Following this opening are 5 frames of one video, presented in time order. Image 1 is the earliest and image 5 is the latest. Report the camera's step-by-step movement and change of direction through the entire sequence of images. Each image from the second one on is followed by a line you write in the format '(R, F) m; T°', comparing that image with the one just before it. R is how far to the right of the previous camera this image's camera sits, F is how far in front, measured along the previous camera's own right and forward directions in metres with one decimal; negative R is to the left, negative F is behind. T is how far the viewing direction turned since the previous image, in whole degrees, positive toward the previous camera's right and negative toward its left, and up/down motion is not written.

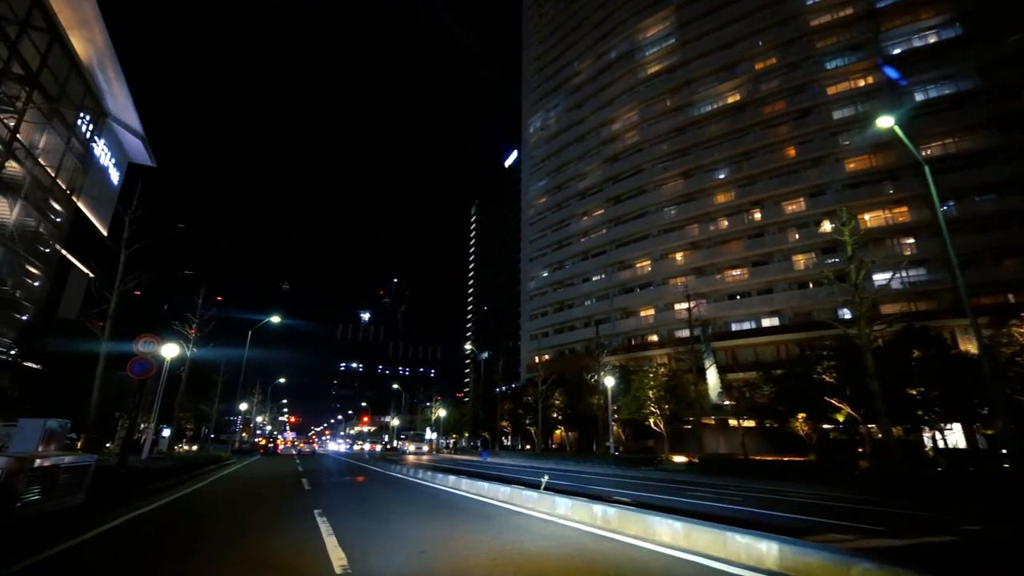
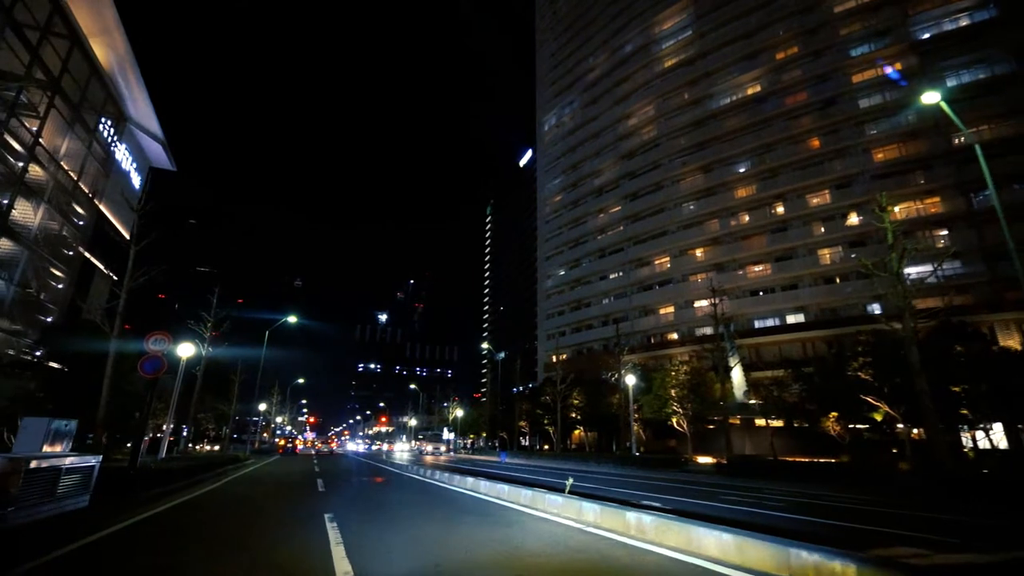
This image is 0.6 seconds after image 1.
(-0.1, +0.5) m; -2°
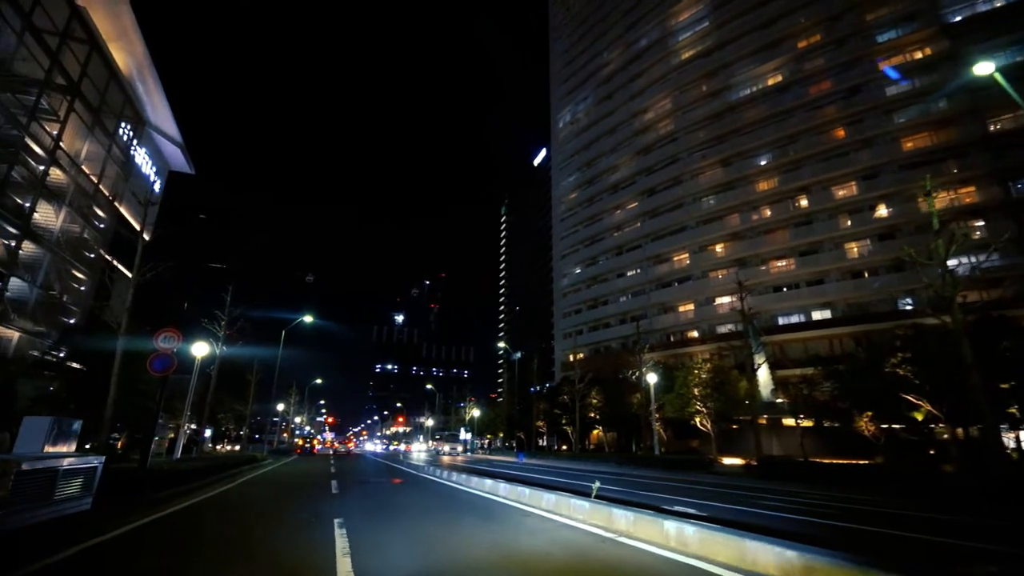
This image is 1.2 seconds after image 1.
(-0.1, +0.5) m; -2°
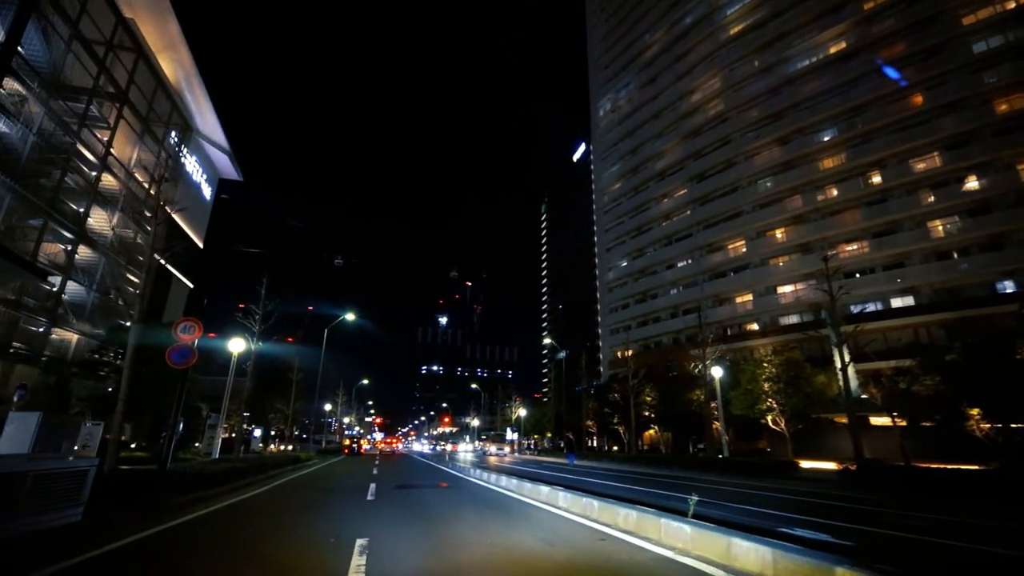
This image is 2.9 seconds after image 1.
(-0.2, +1.6) m; -5°
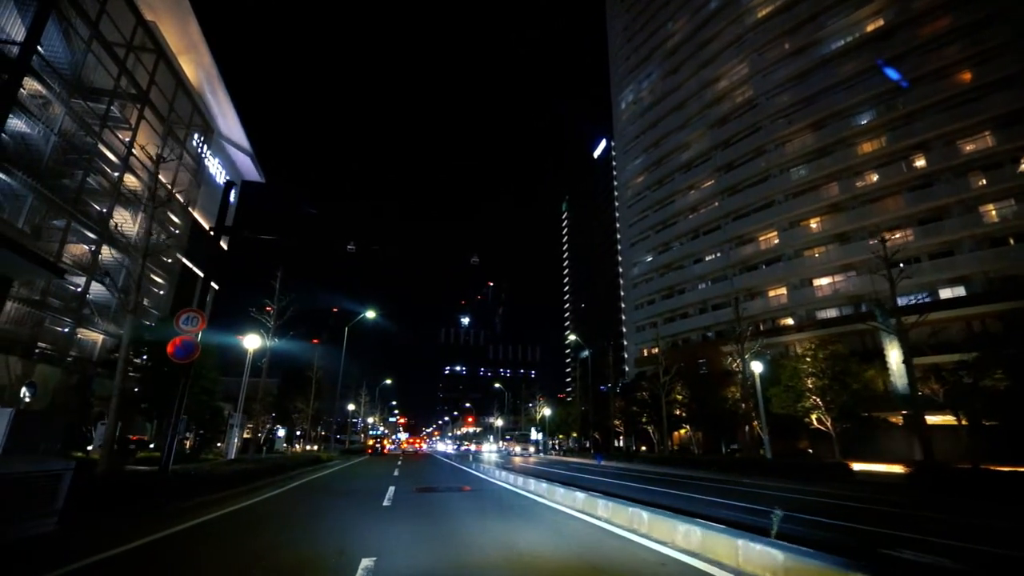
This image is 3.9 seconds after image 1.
(-0.1, +1.0) m; -3°
